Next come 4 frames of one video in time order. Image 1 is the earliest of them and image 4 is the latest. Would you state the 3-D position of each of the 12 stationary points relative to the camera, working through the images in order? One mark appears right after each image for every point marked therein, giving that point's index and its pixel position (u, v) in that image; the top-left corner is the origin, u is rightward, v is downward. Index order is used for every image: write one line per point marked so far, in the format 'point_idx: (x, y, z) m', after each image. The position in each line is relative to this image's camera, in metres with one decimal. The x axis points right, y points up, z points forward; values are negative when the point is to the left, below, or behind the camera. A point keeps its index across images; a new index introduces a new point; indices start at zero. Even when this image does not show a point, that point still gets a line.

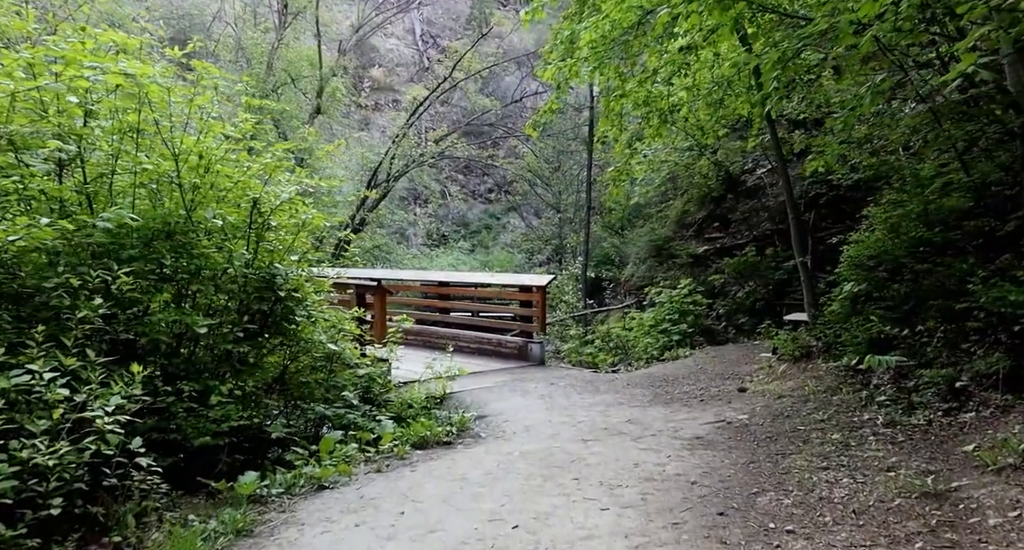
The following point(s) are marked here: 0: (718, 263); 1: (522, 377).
0: (+3.3, +0.2, +11.8) m
1: (+0.1, -1.0, +7.5) m
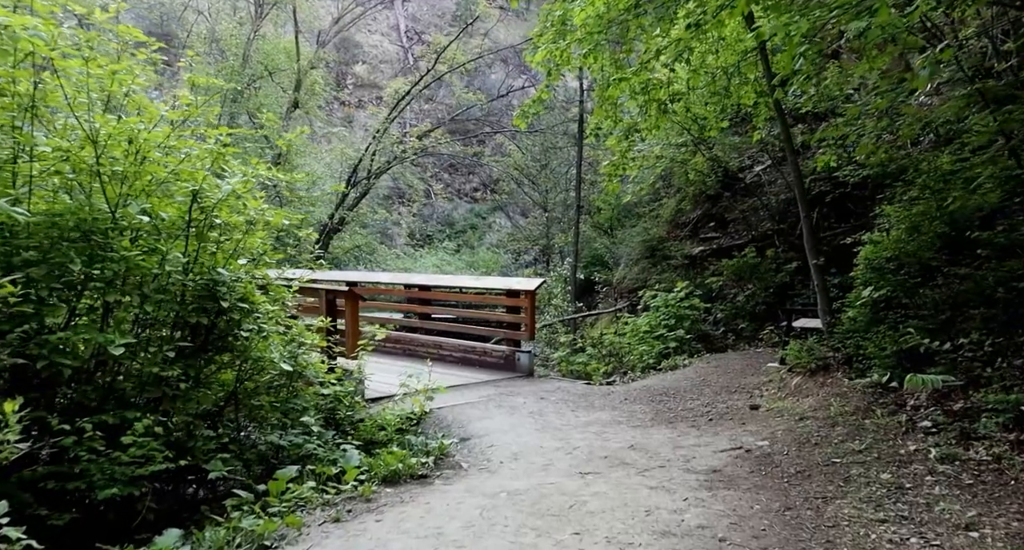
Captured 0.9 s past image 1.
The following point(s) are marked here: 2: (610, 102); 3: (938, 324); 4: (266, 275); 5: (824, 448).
0: (+3.1, +0.2, +11.2) m
1: (0.0, -1.1, +6.8) m
2: (+1.0, +1.7, +7.3) m
3: (+2.9, -0.3, +5.0) m
4: (-1.4, 0.0, +4.1) m
5: (+1.7, -0.9, +3.9) m
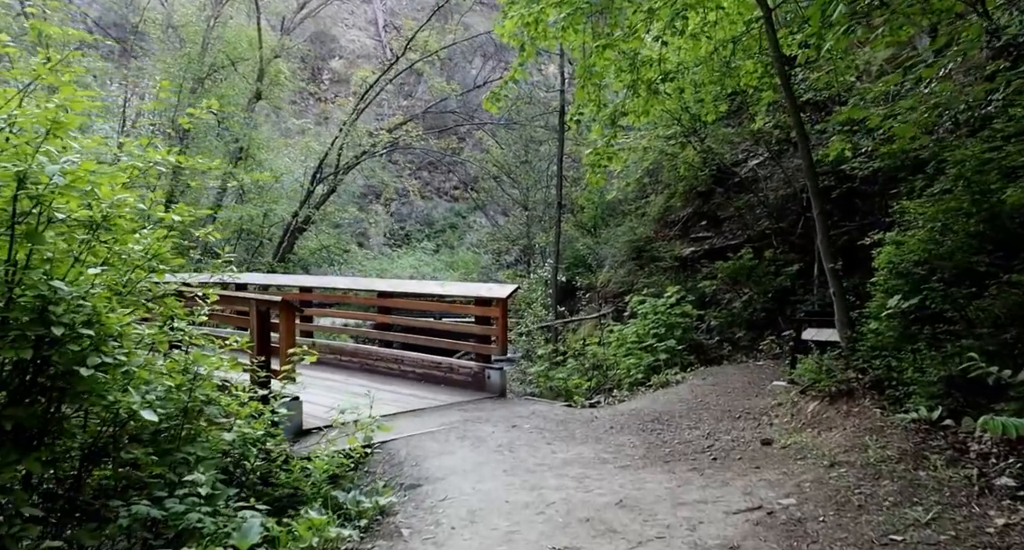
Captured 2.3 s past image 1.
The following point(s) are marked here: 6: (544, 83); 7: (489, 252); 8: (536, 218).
0: (+2.7, +0.1, +10.3) m
1: (-0.3, -1.1, +5.8) m
2: (+0.7, +1.7, +6.4) m
3: (+2.7, -0.4, +4.0) m
4: (-1.6, -0.1, +3.1) m
5: (+1.5, -1.0, +3.0) m
6: (+0.6, +3.7, +14.2) m
7: (-0.5, +0.5, +15.8) m
8: (+0.4, +1.1, +14.1) m
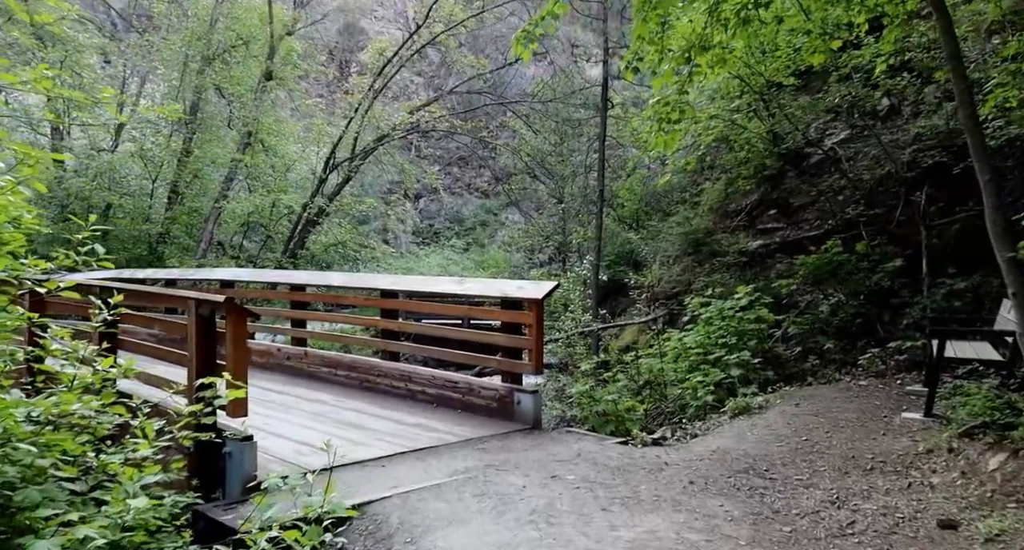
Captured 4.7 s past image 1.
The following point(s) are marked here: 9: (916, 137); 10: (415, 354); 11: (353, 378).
0: (+3.1, +0.1, +8.6) m
1: (-0.1, -1.1, +4.3) m
2: (+0.9, +1.7, +4.8) m
3: (+2.8, -0.3, +2.4) m
4: (-1.5, 0.0, +1.6) m
5: (+1.6, -0.9, +1.4) m
6: (+1.2, +3.7, +12.6) m
7: (+0.2, +0.5, +14.2) m
8: (+1.0, +1.1, +12.5) m
9: (+4.3, +1.5, +8.0) m
10: (-0.8, -0.6, +5.8) m
11: (-1.3, -0.9, +6.2) m
